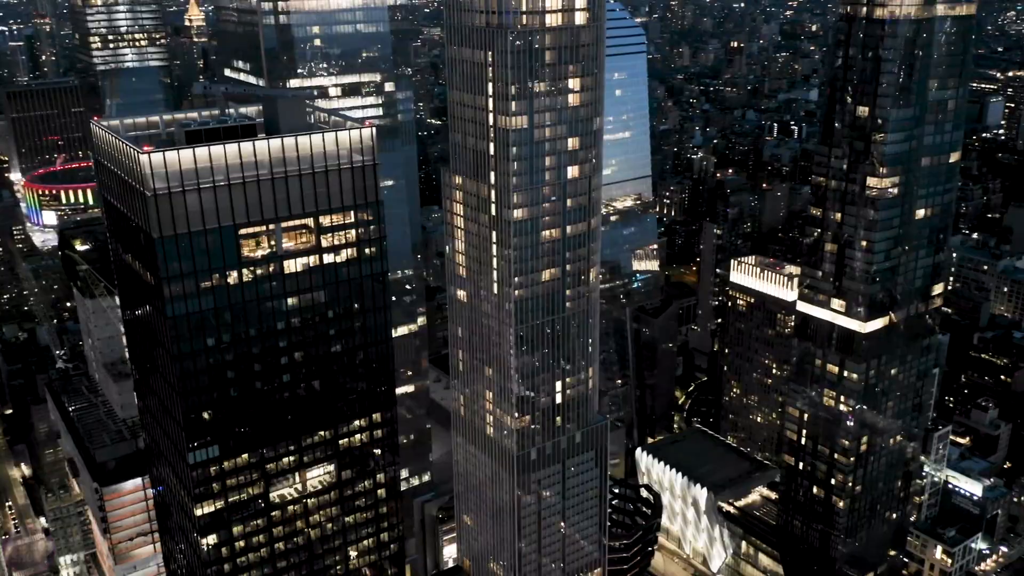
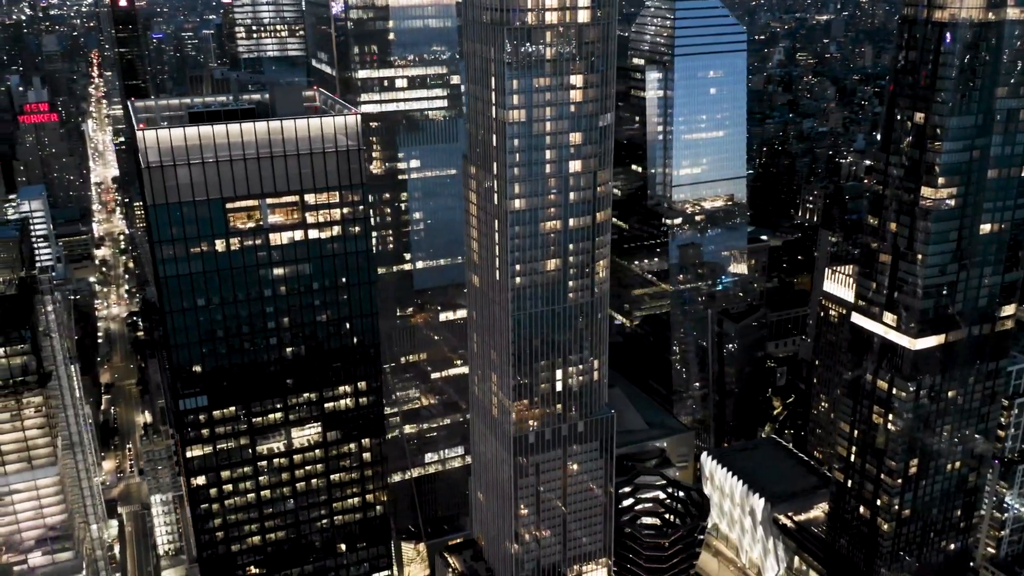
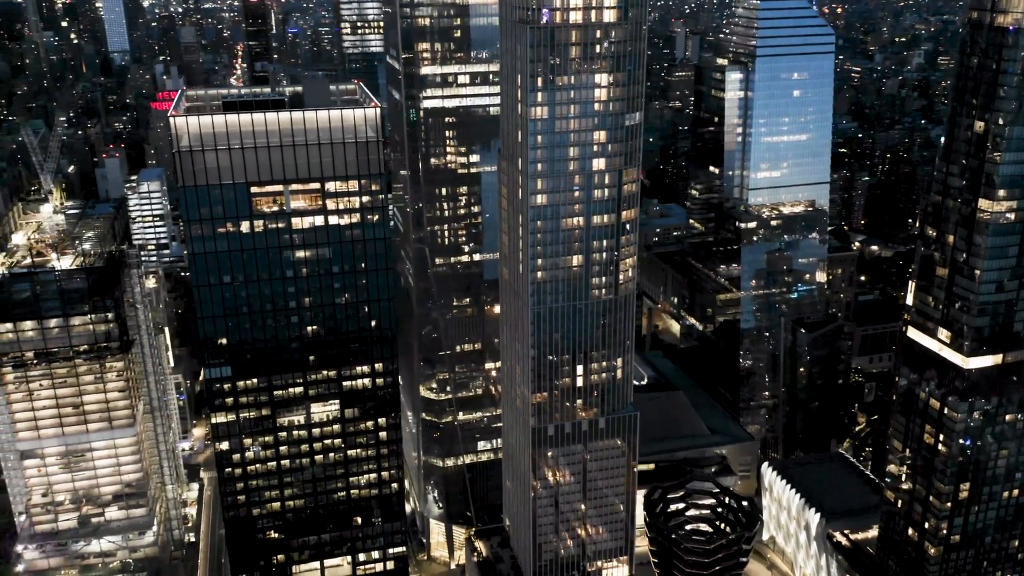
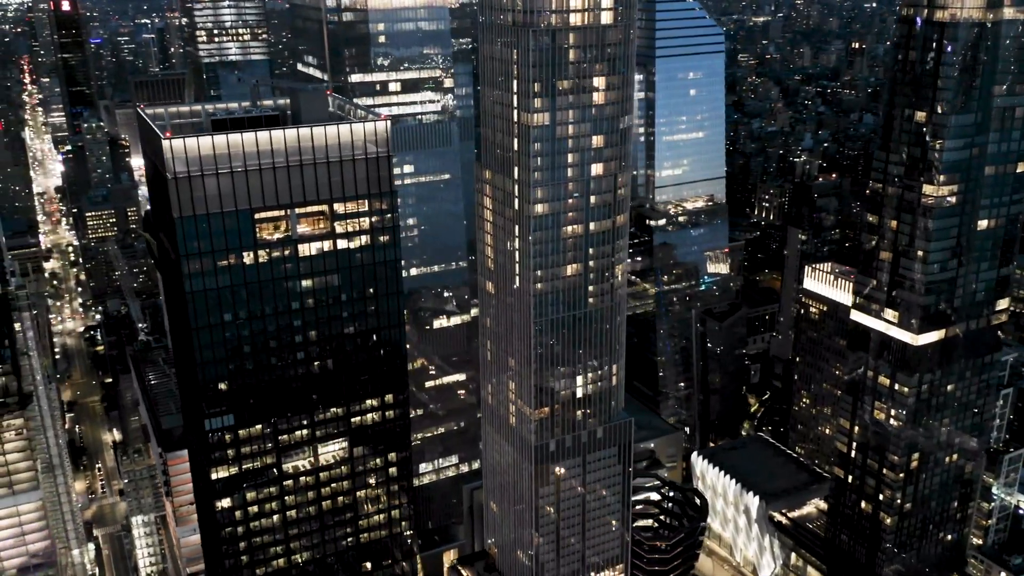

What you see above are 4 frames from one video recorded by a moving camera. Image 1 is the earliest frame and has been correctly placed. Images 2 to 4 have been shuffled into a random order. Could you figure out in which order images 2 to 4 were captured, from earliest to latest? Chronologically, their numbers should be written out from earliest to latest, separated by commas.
4, 2, 3
